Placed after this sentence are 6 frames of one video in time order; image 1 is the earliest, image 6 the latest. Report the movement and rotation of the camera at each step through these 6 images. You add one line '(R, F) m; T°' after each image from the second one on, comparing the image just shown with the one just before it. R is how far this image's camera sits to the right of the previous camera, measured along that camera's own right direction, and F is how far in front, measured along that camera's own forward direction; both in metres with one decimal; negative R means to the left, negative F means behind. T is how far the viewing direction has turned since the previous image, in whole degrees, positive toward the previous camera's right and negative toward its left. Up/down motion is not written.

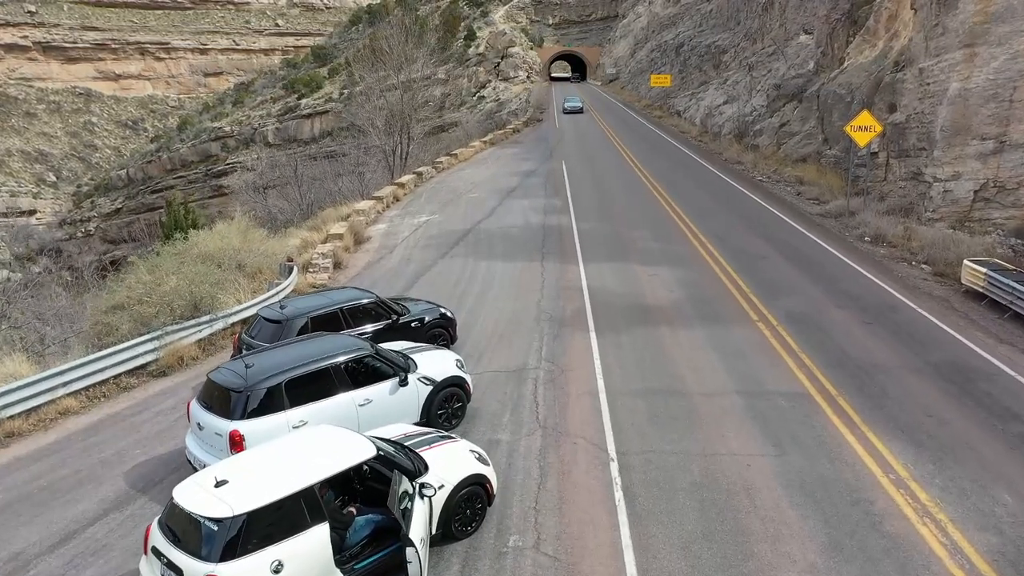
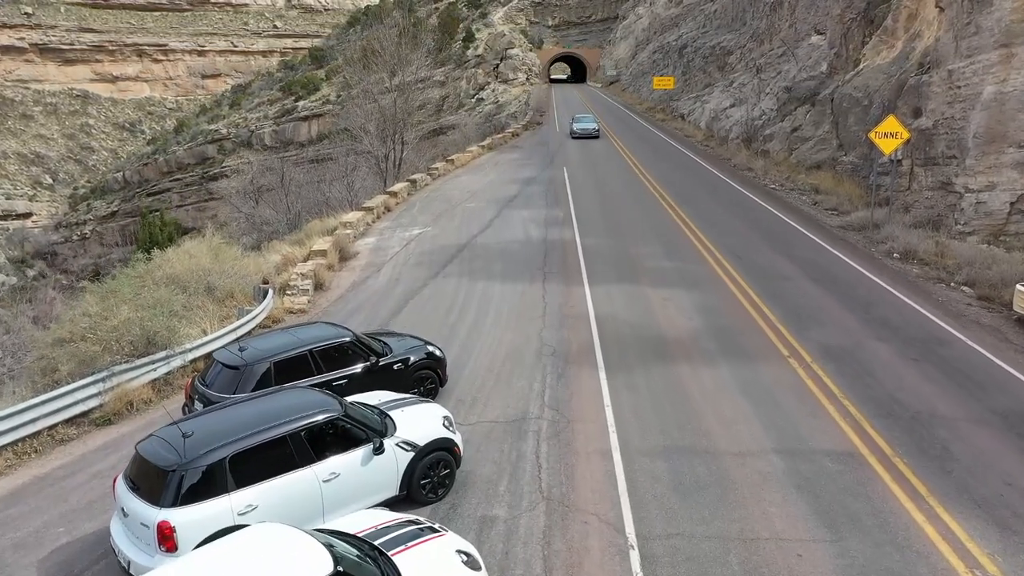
(0.0, +1.4) m; 0°
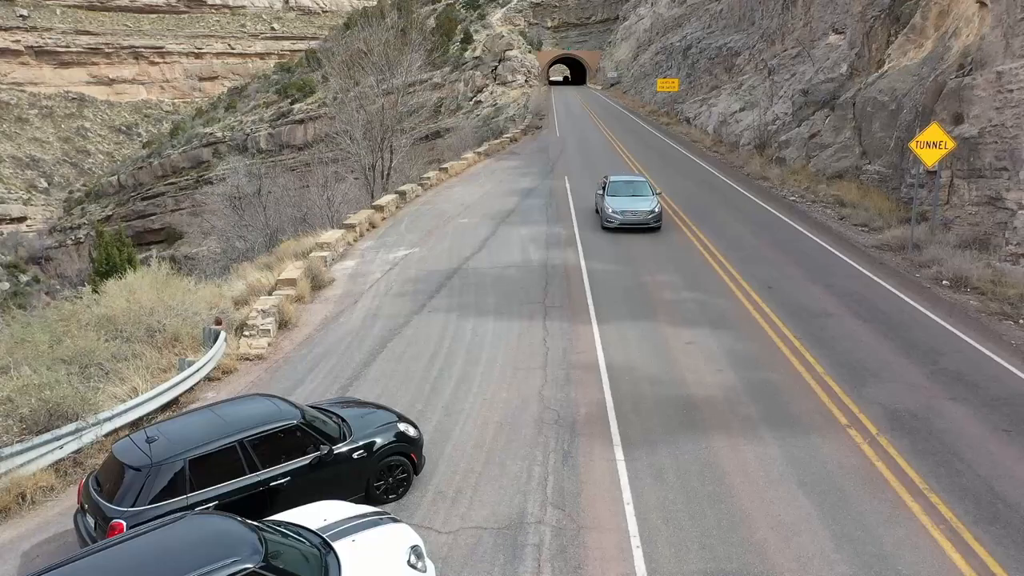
(+0.1, +2.0) m; 0°
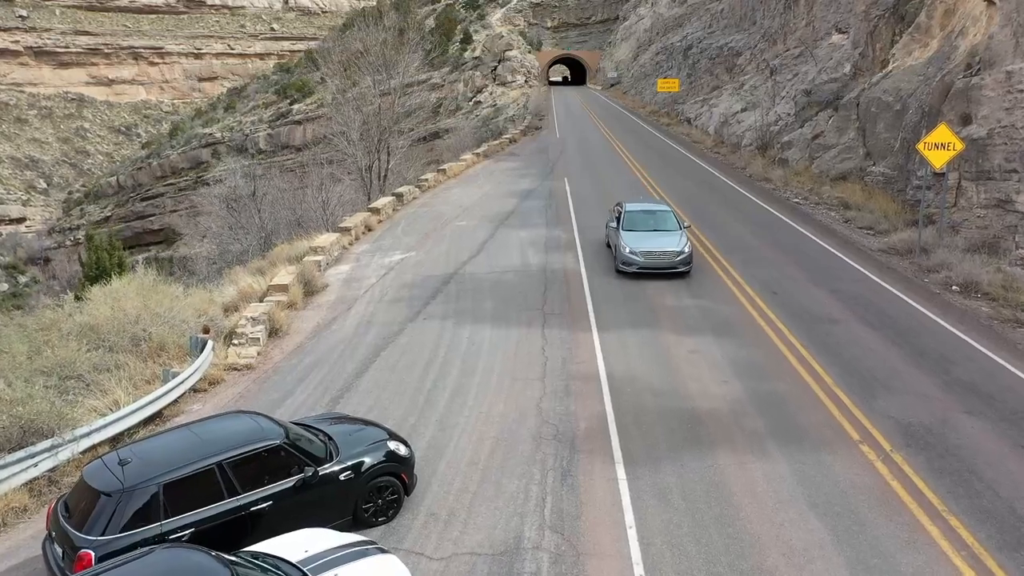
(0.0, +0.4) m; 0°
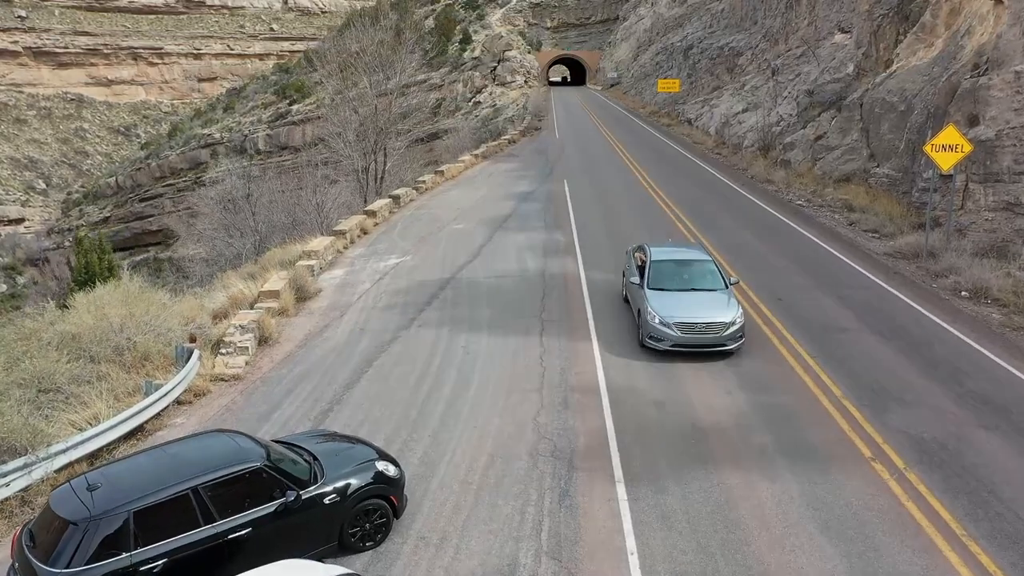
(+0.1, +0.4) m; 0°
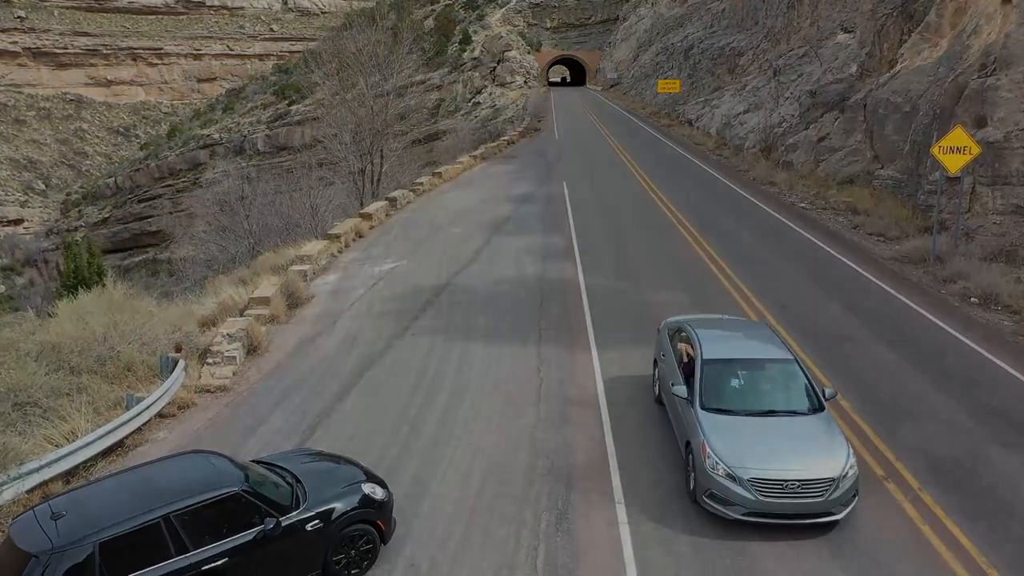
(+0.1, +0.4) m; 0°
